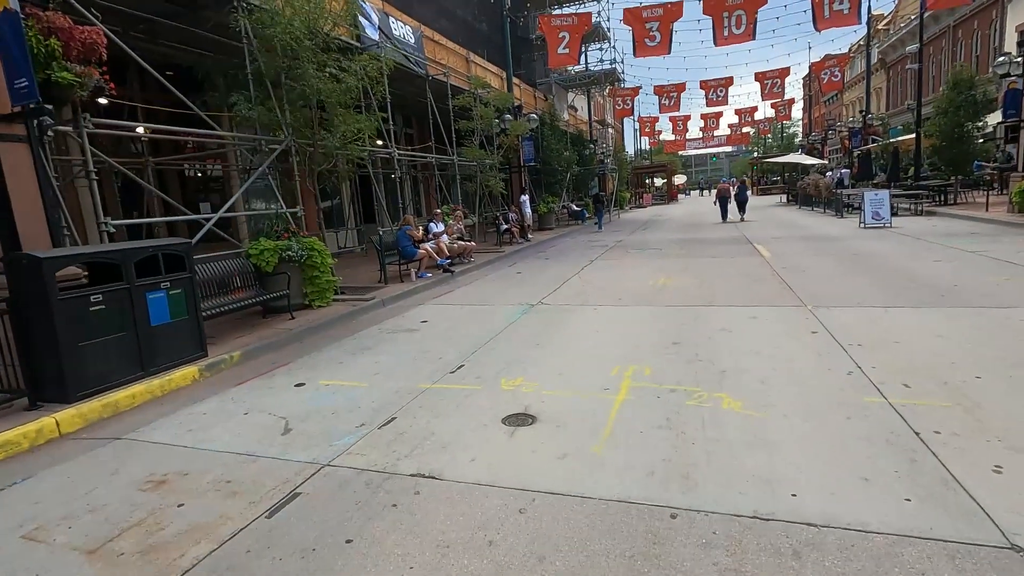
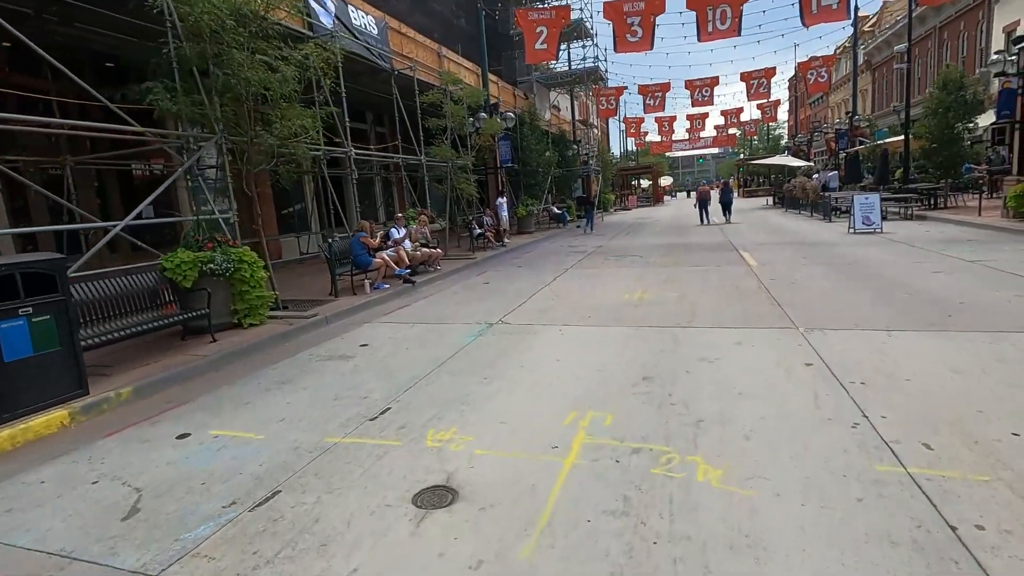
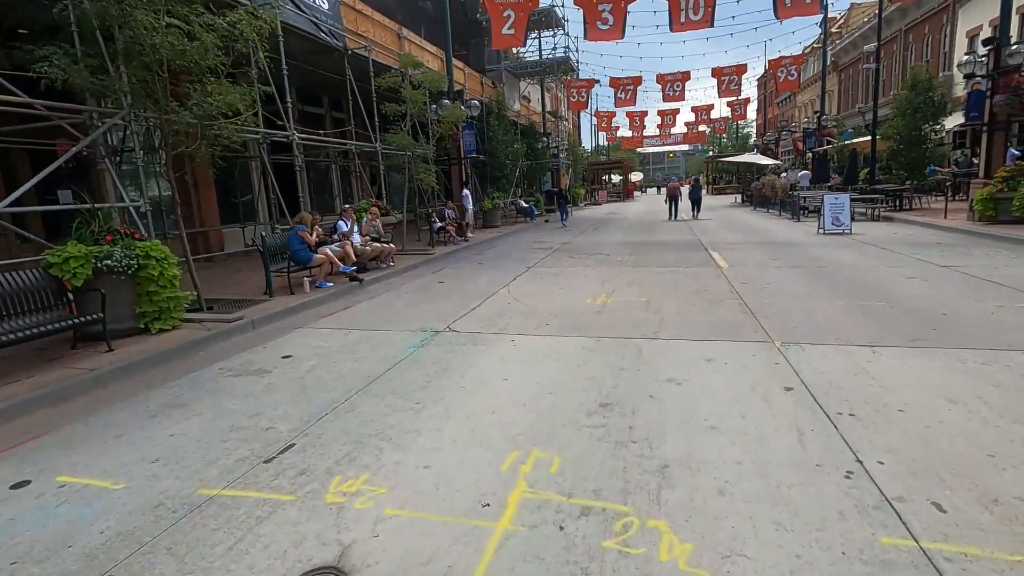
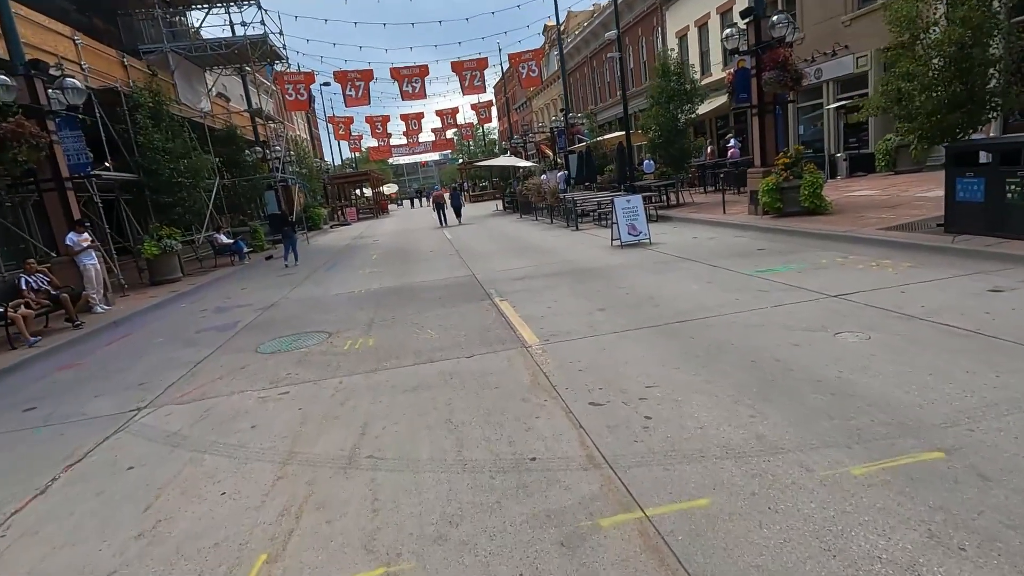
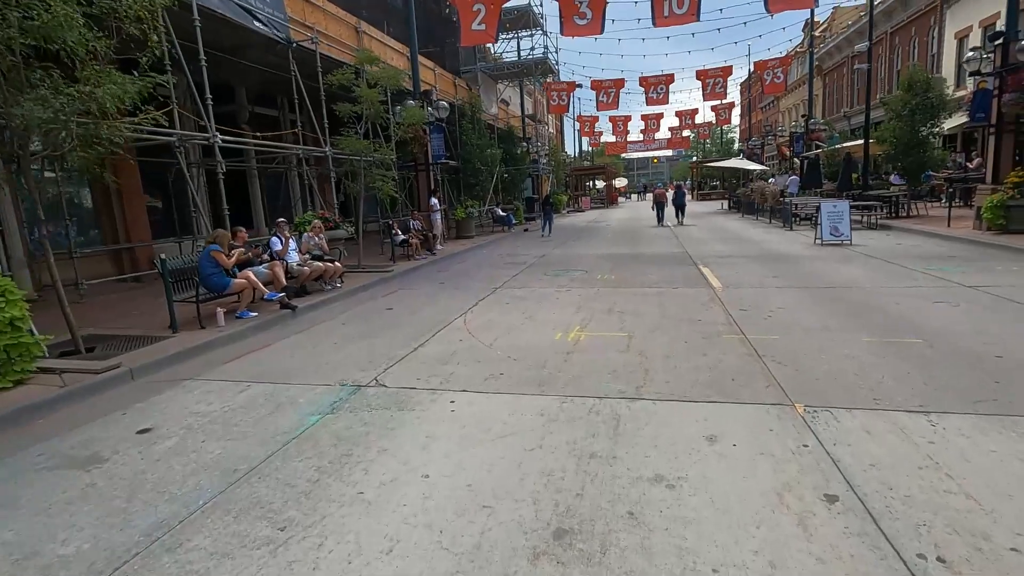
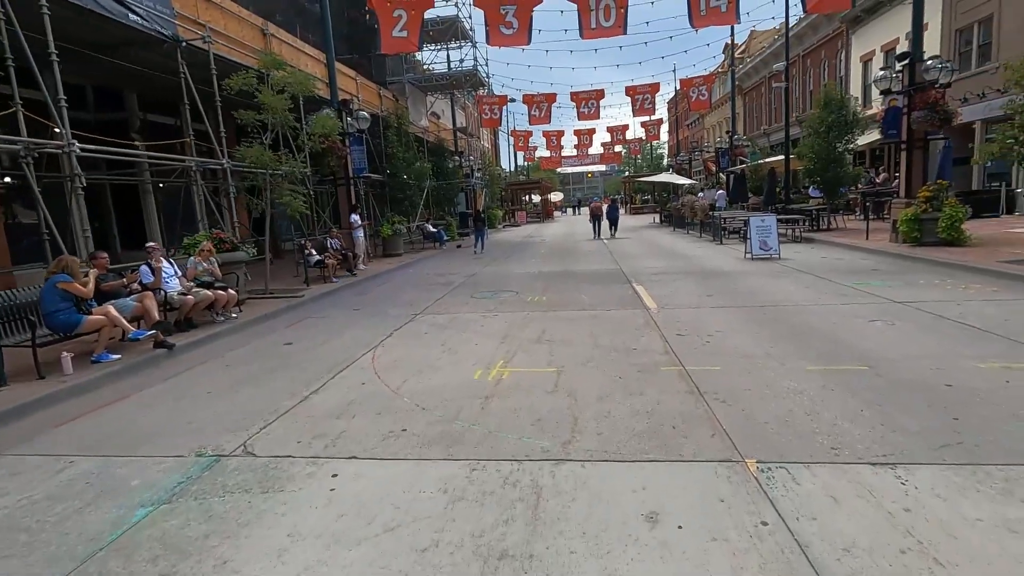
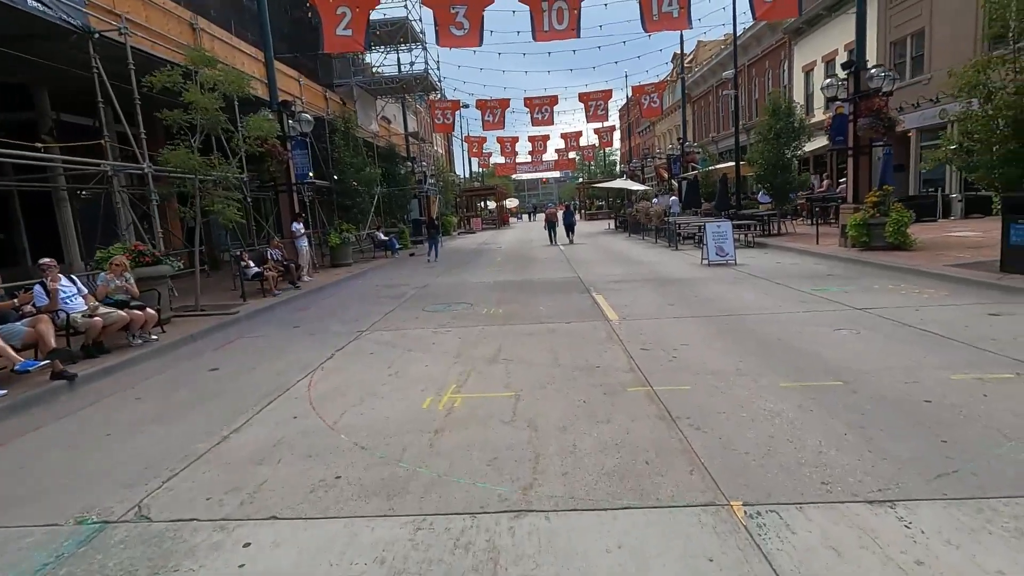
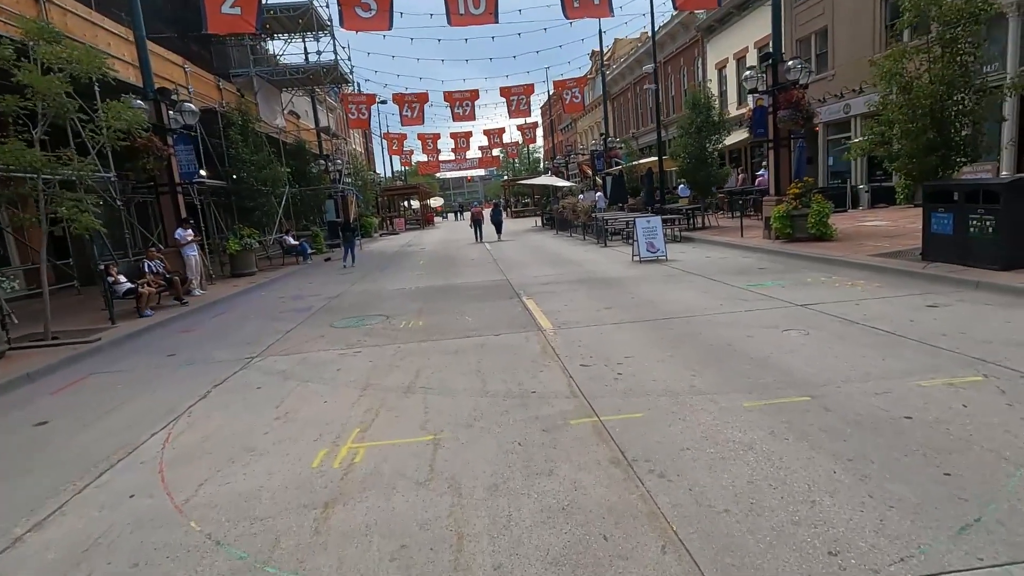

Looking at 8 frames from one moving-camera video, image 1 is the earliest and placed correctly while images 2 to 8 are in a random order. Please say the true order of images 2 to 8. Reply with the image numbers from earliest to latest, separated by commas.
2, 3, 5, 6, 7, 8, 4
